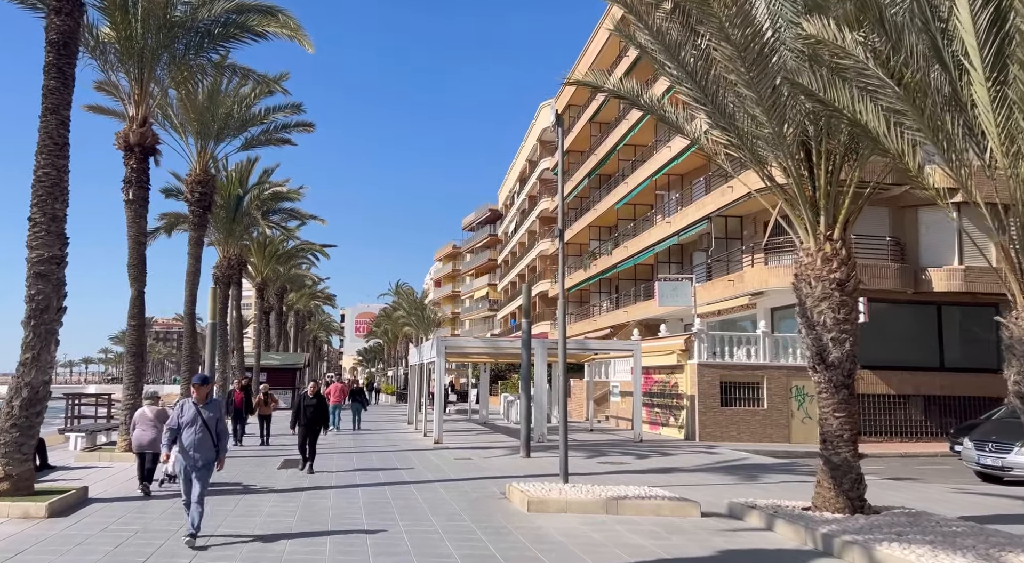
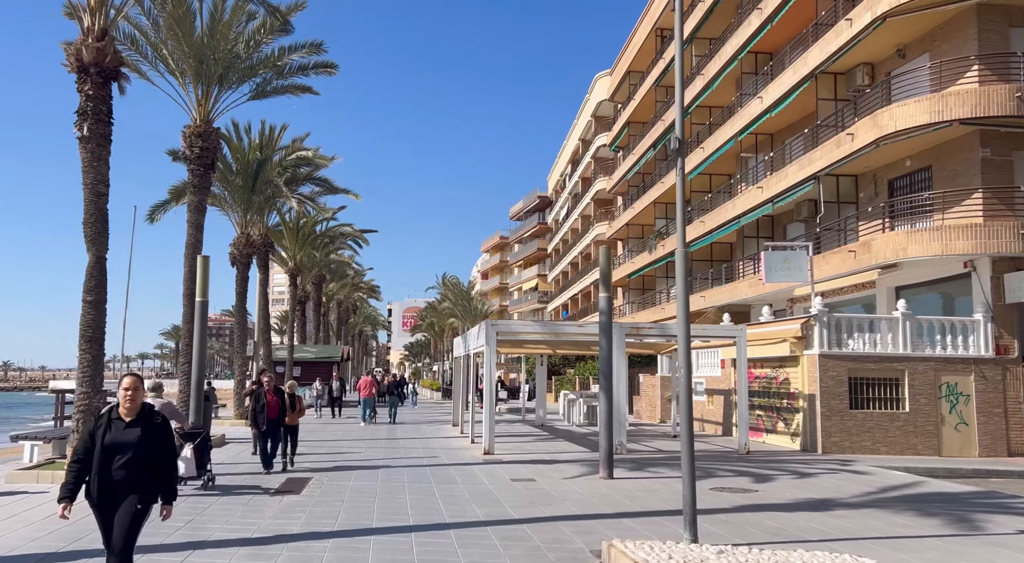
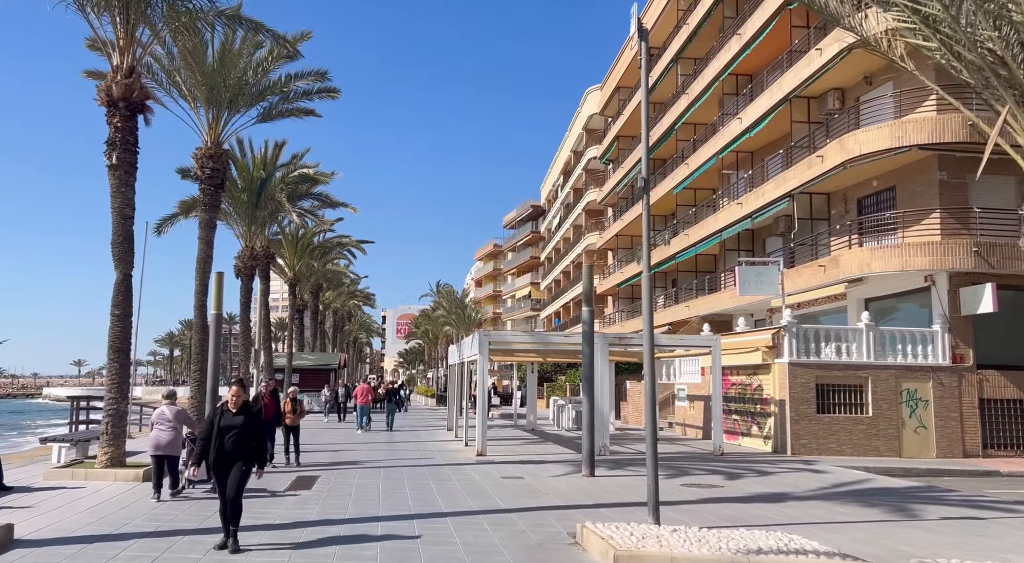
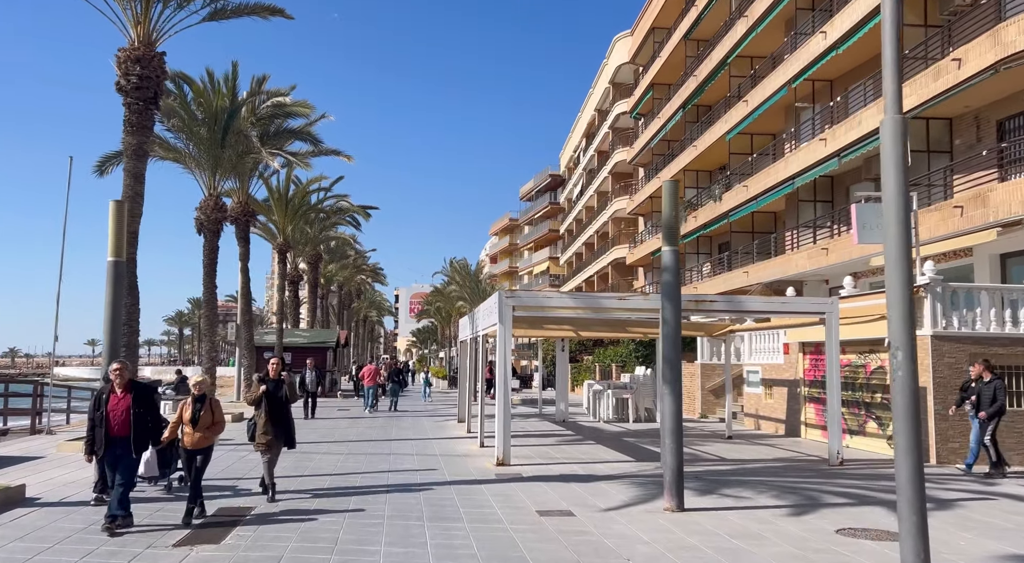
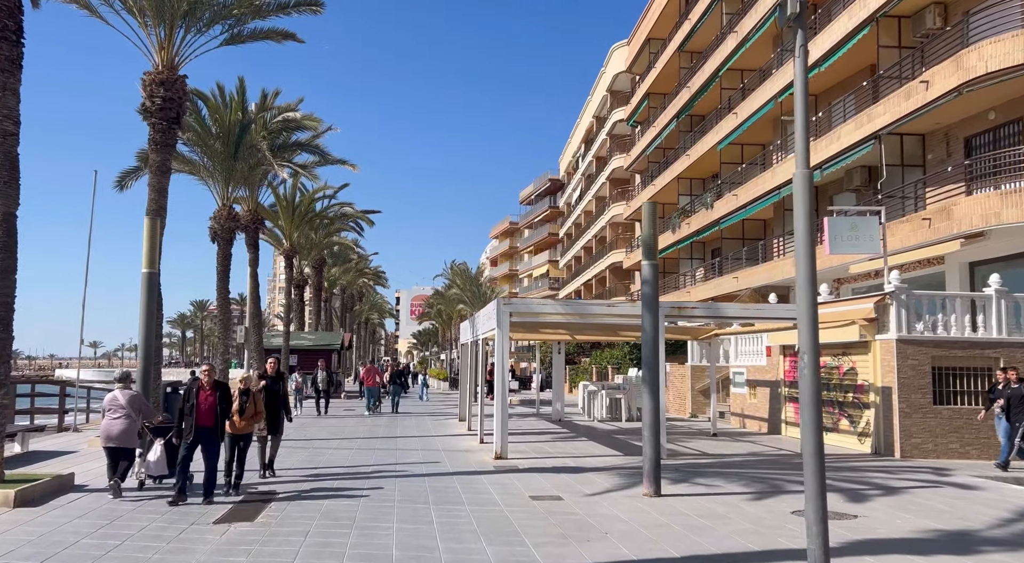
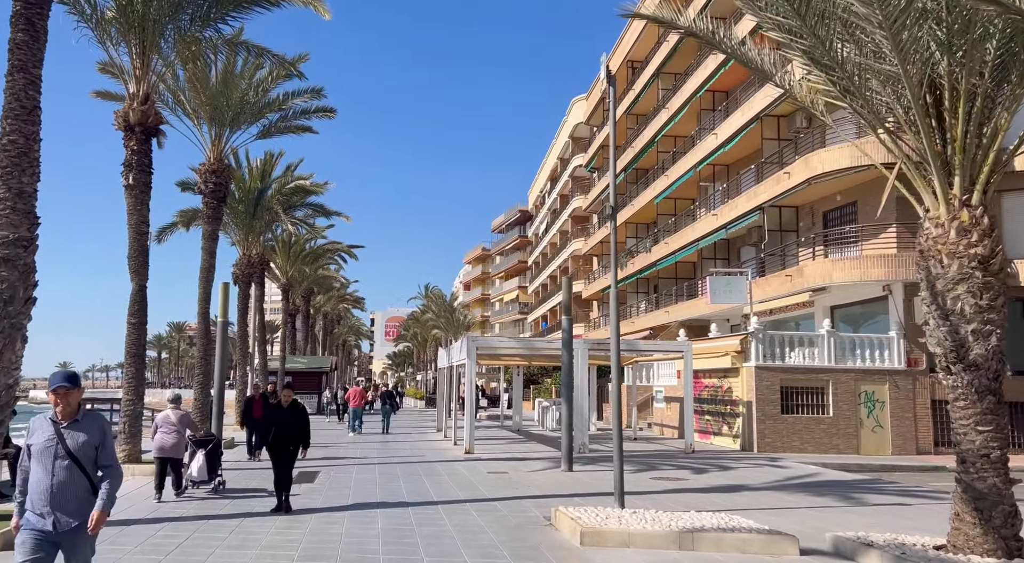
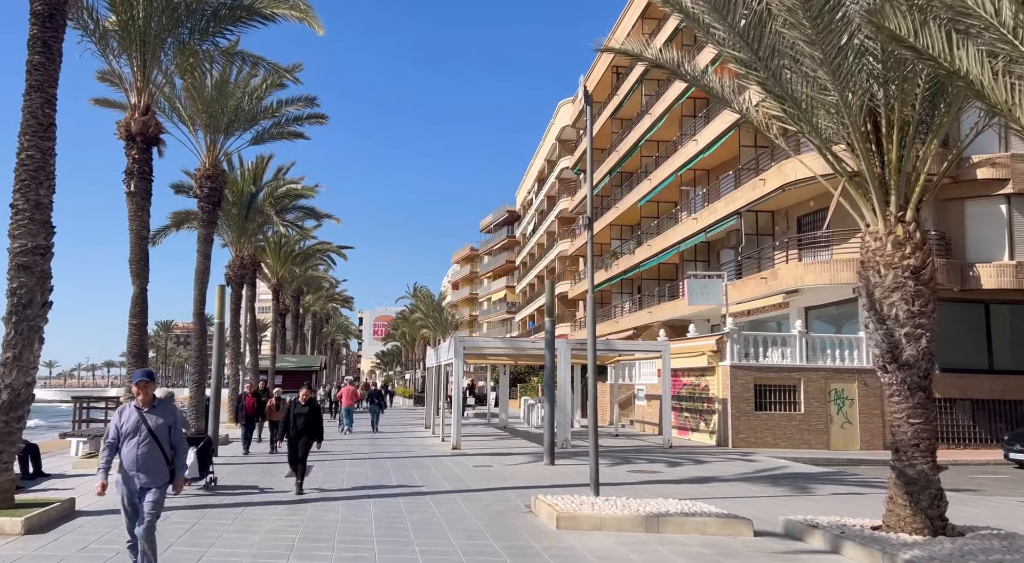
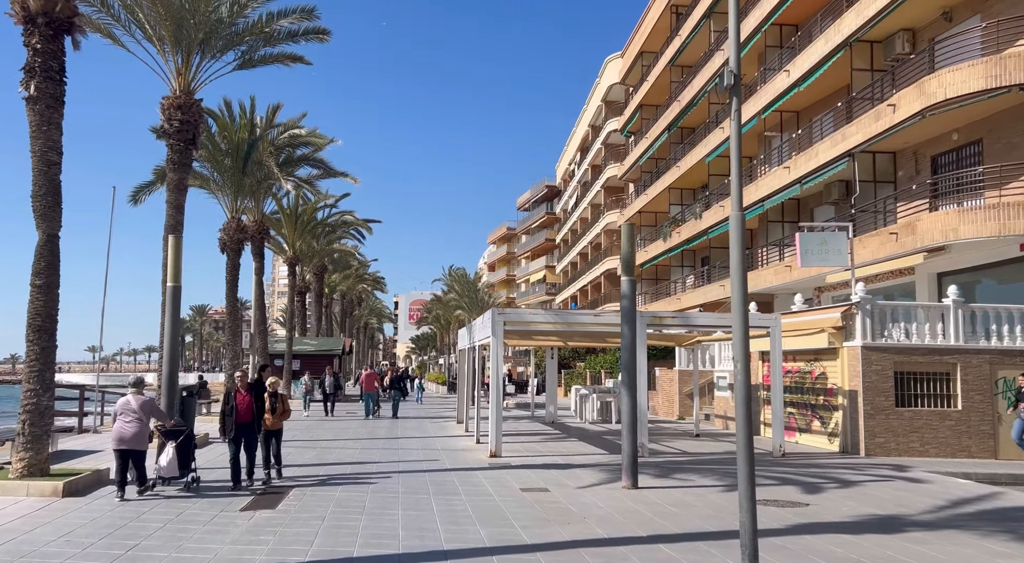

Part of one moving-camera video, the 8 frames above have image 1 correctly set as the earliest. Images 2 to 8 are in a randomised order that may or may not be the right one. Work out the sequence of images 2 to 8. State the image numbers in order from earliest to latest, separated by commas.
7, 6, 3, 2, 8, 5, 4
